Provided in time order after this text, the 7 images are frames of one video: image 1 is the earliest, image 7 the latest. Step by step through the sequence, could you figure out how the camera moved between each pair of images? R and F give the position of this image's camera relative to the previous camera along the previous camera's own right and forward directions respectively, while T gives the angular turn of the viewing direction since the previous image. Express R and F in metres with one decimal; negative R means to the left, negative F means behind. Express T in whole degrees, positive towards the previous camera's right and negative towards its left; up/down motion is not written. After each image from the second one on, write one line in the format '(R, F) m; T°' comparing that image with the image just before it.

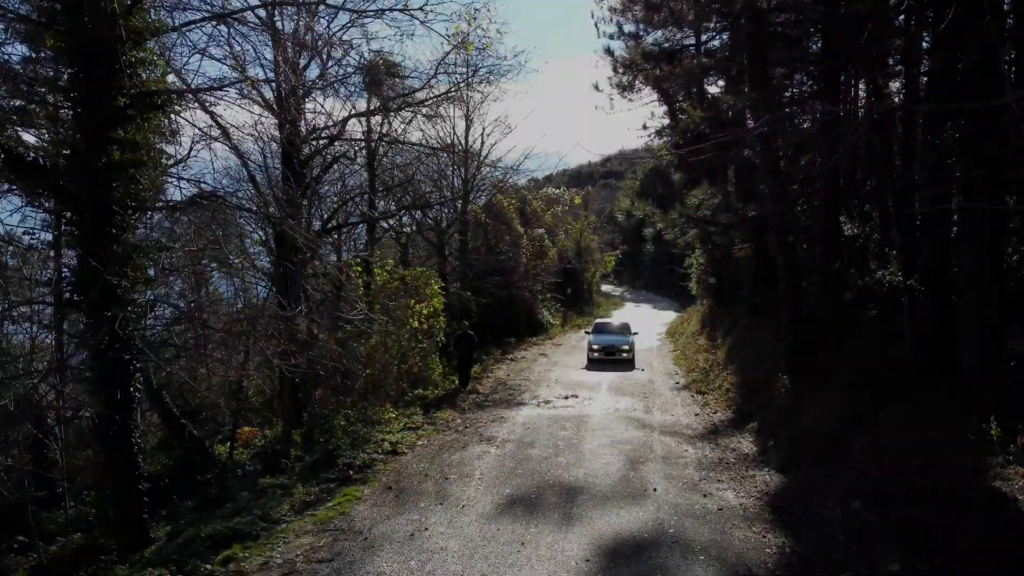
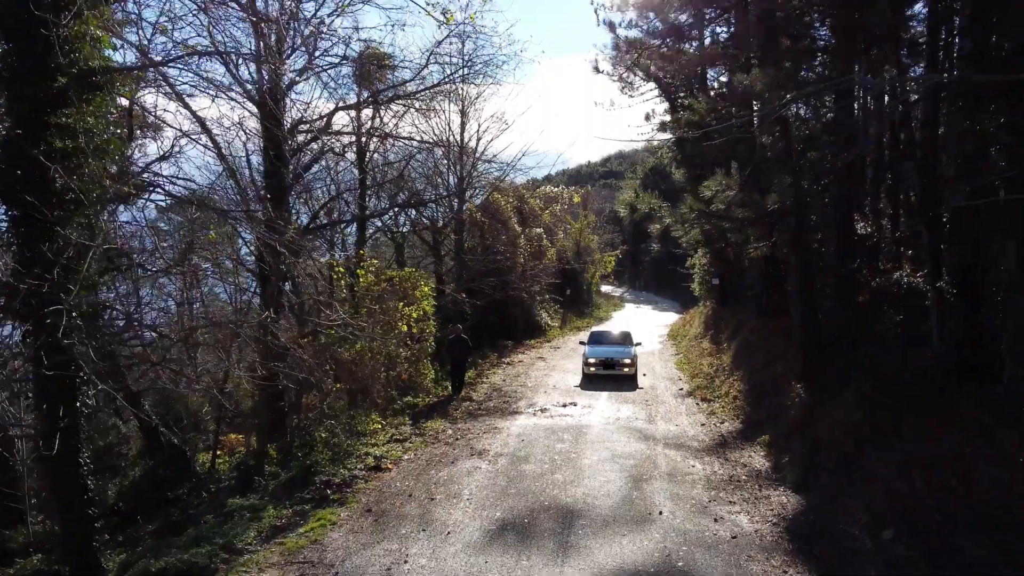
(+0.1, +0.9) m; 0°
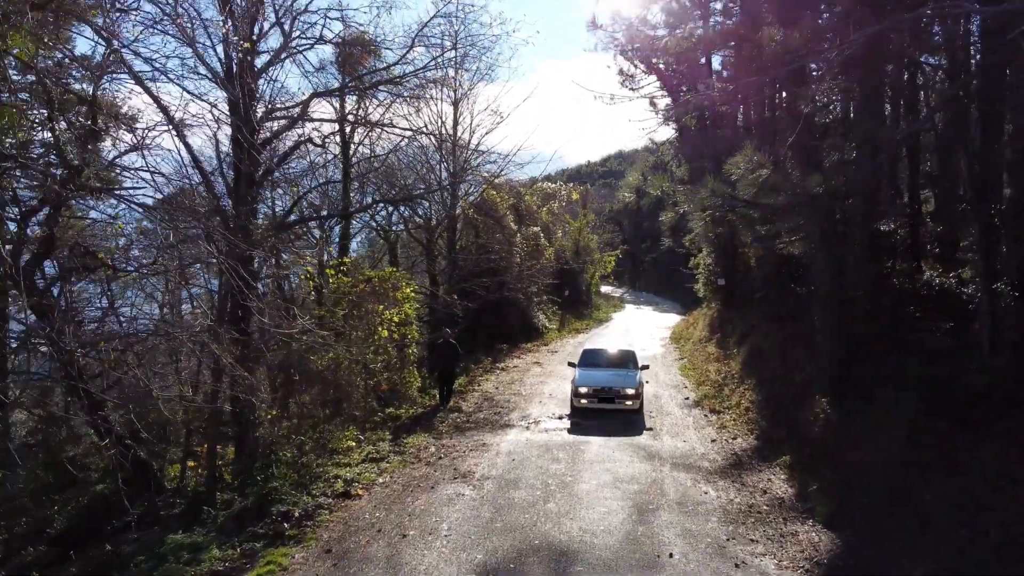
(+0.1, +1.3) m; 0°
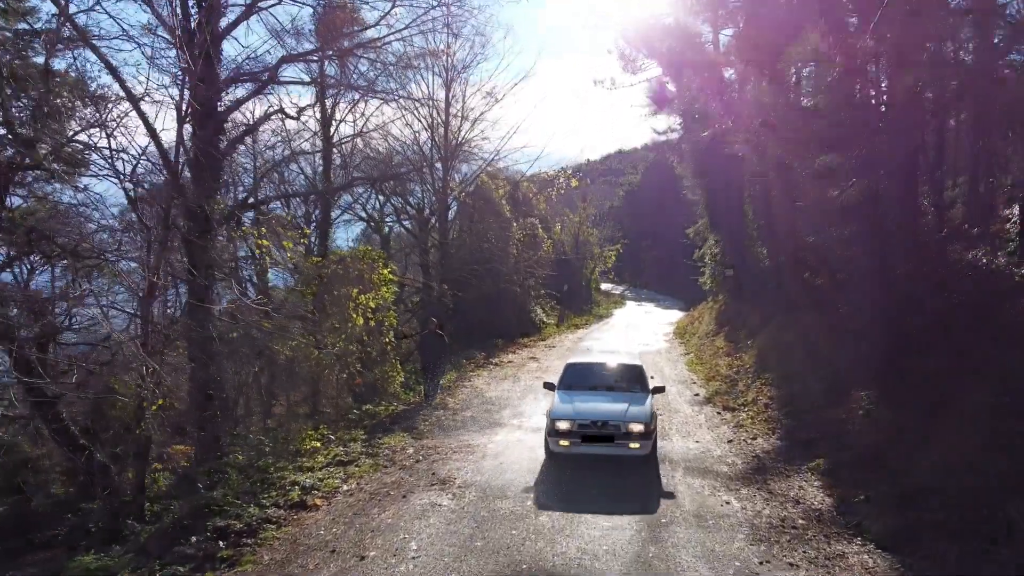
(+0.1, +1.5) m; 0°
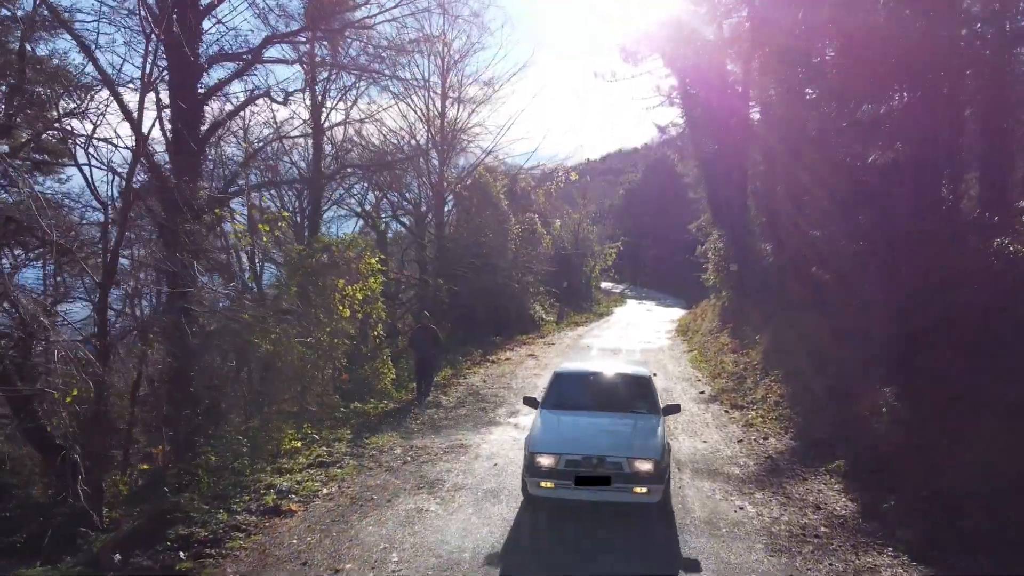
(+0.1, +0.7) m; 0°
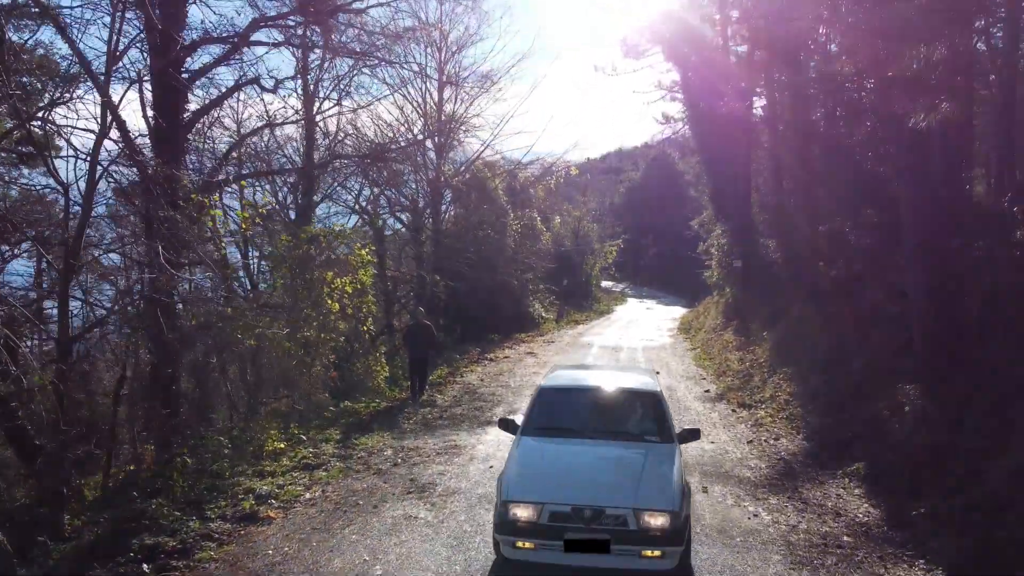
(0.0, +0.5) m; 0°
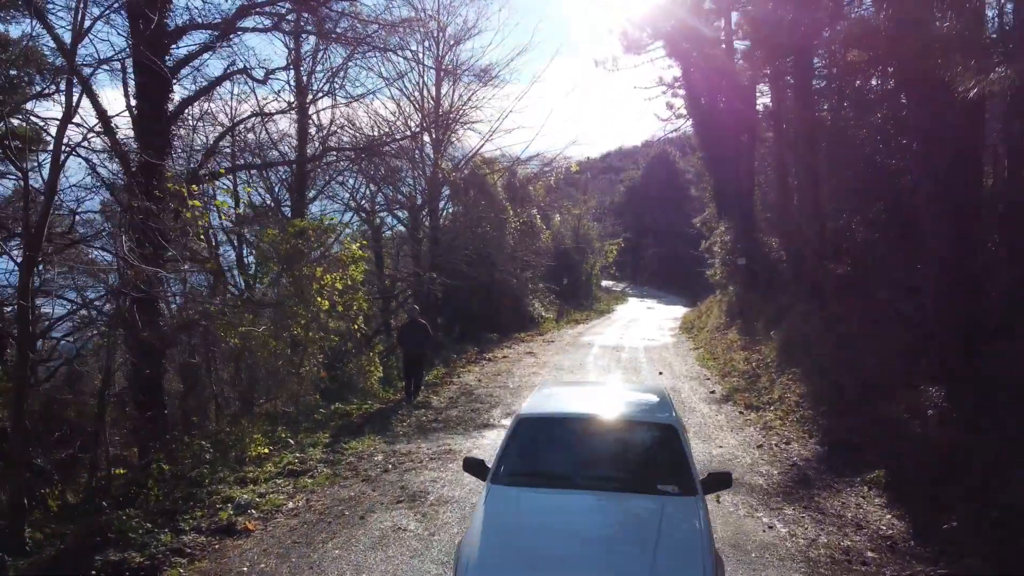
(0.0, +0.5) m; 0°
